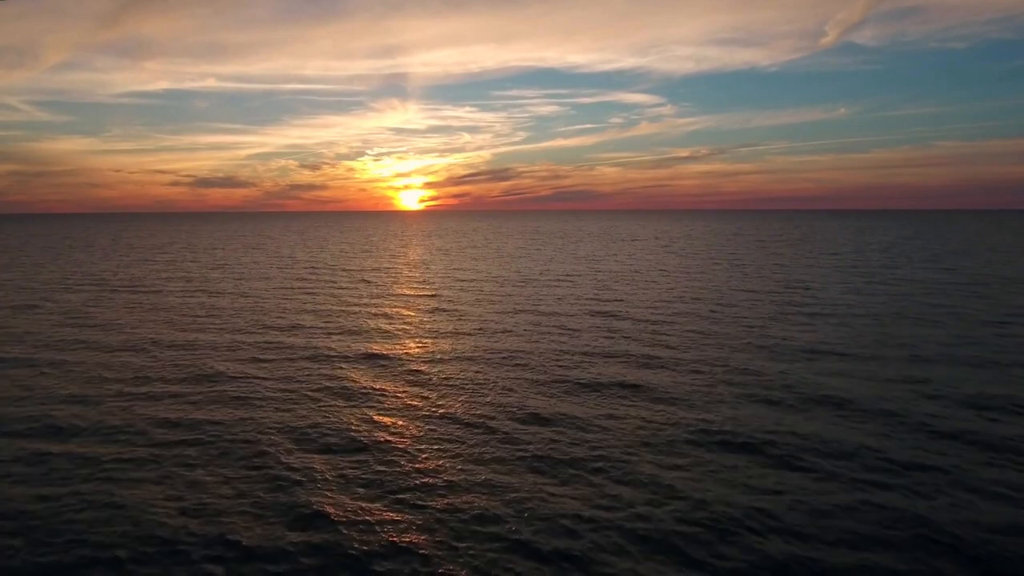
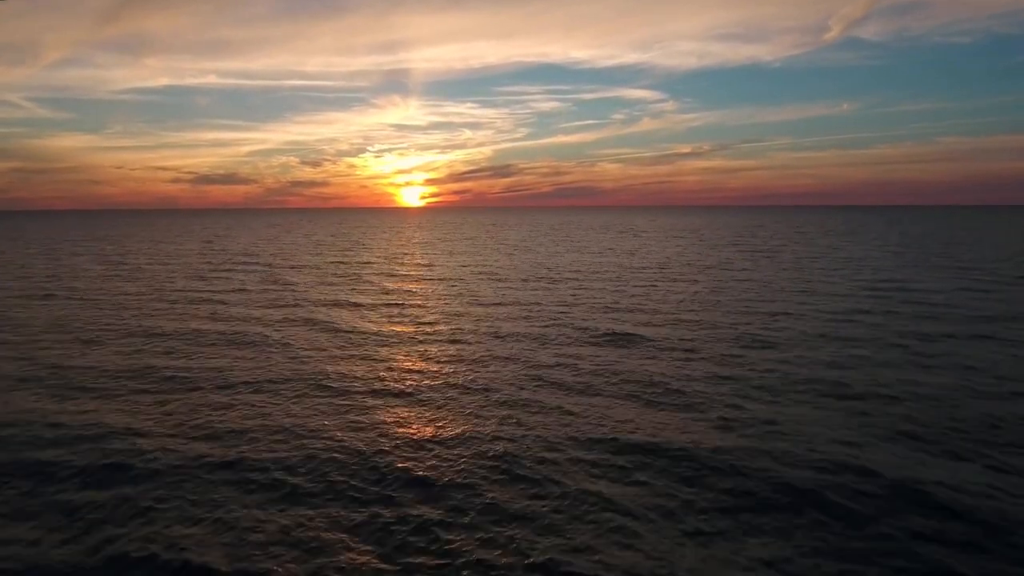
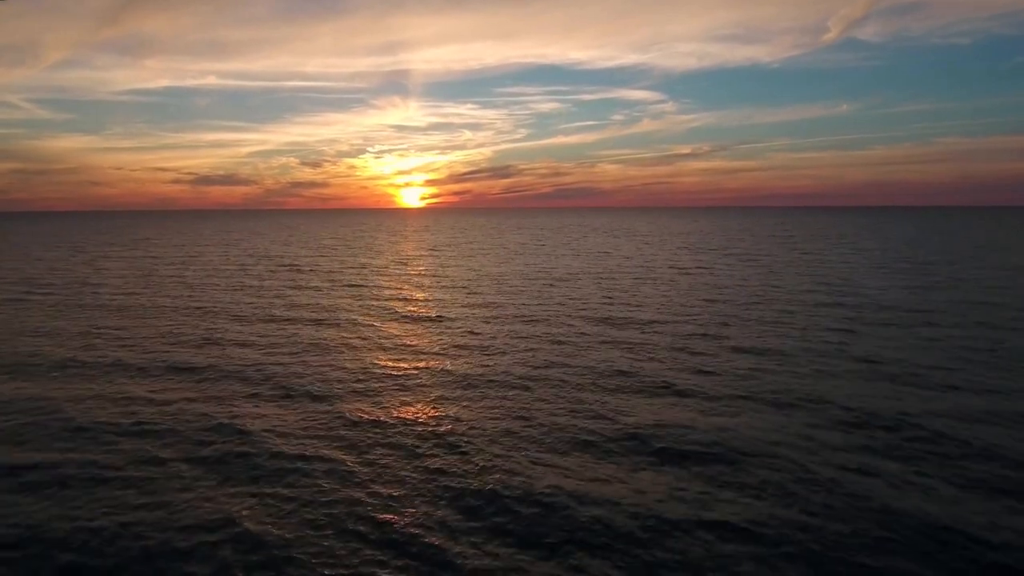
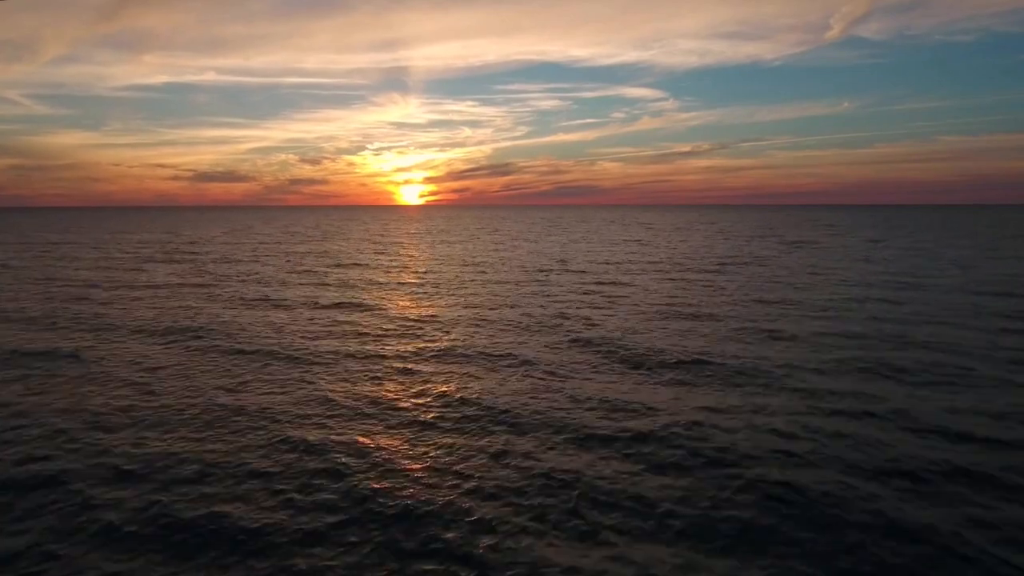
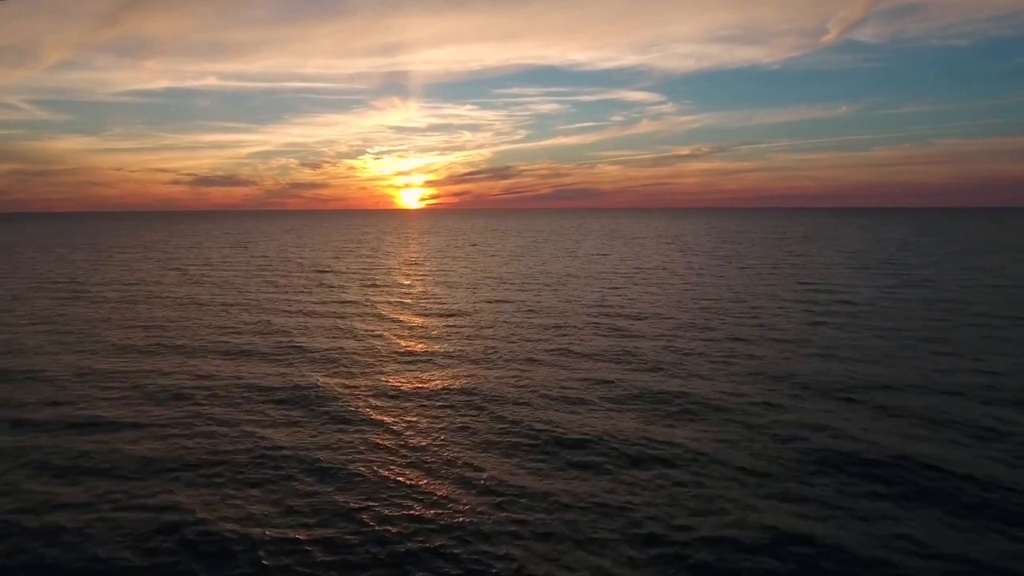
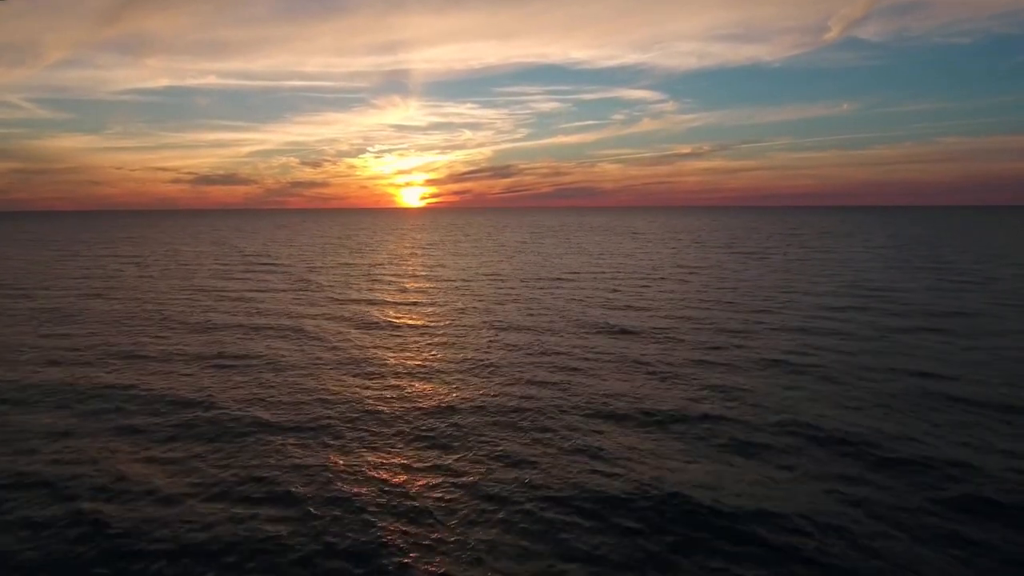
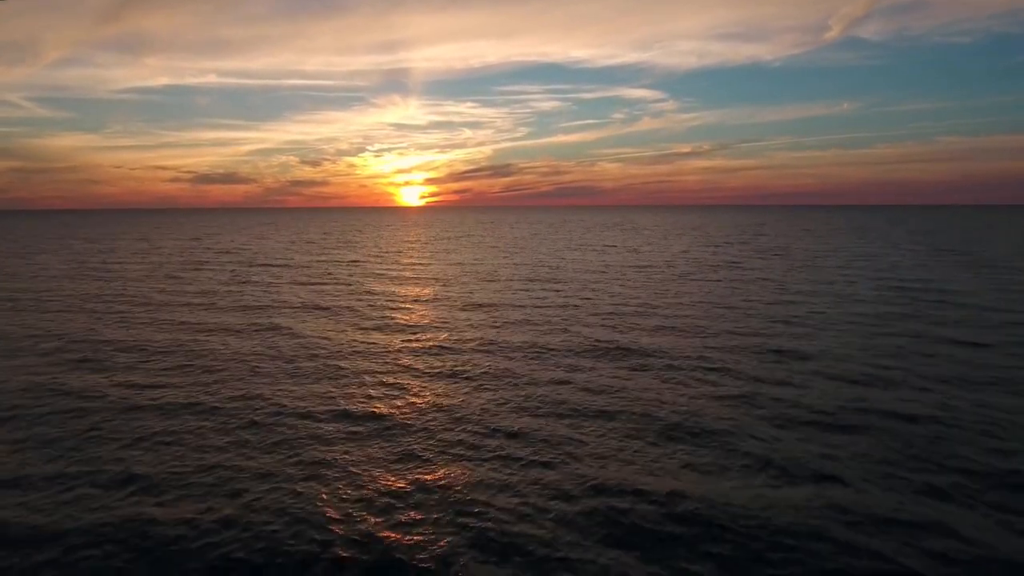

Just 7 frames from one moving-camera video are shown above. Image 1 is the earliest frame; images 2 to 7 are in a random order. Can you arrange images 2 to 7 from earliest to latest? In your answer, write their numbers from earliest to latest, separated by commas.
5, 3, 6, 2, 7, 4
